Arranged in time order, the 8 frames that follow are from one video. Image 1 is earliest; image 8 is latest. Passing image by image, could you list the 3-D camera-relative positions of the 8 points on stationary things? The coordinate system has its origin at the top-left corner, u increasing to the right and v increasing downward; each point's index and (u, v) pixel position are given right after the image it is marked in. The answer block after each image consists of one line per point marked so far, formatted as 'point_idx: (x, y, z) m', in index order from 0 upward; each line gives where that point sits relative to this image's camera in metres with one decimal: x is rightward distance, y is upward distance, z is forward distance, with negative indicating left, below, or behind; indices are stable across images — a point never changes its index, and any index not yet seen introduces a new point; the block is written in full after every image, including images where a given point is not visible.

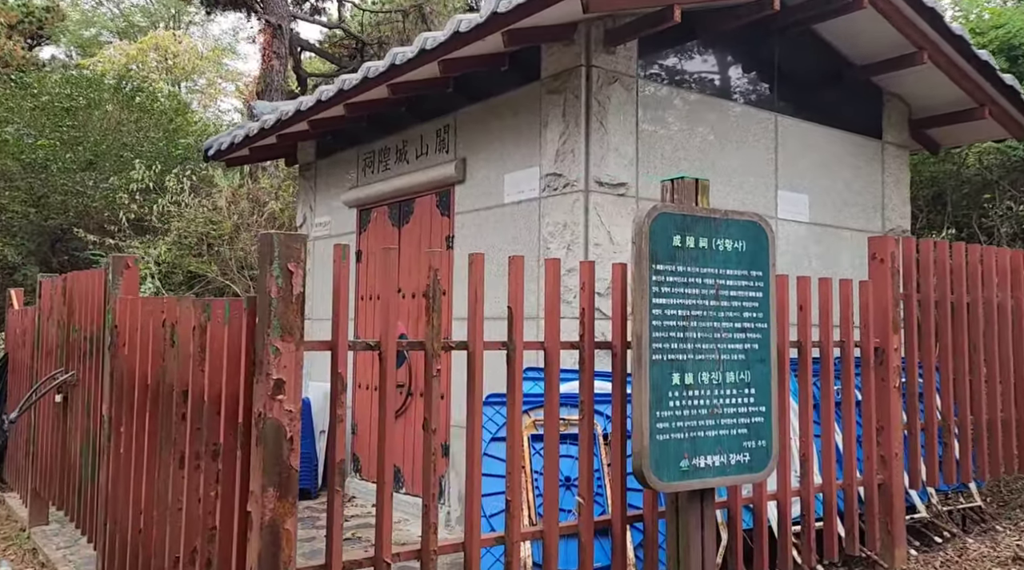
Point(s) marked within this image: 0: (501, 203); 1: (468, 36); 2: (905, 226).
0: (-0.1, +0.5, +5.5) m
1: (-0.2, +1.4, +4.8) m
2: (+3.0, +0.5, +6.8) m
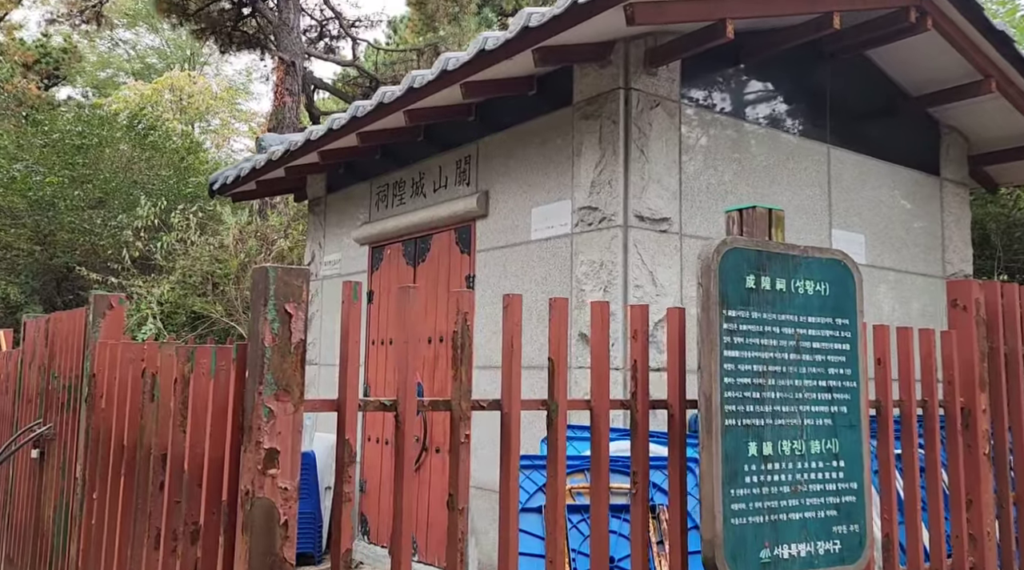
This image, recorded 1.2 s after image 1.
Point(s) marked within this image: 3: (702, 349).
0: (+0.1, +0.3, +5.0) m
1: (-0.1, +1.1, +4.3) m
2: (+3.2, +0.1, +6.2) m
3: (+0.6, -0.2, +2.7) m
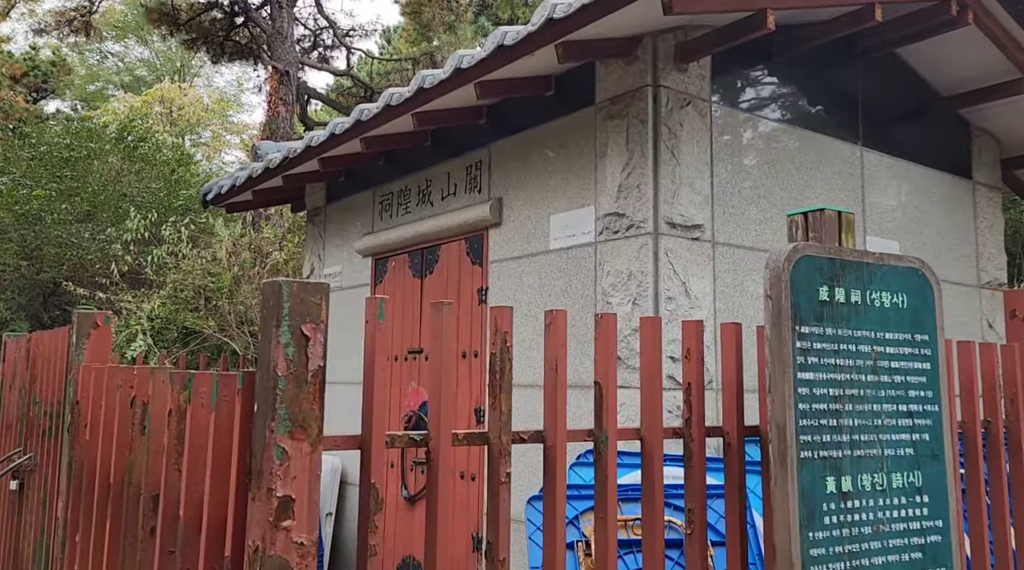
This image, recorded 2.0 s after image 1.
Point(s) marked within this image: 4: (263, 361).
0: (+0.2, +0.2, +4.6) m
1: (0.0, +1.1, +4.0) m
2: (+3.3, 0.0, +5.9) m
3: (+0.7, -0.2, +2.3) m
4: (-0.5, -0.2, +1.9) m
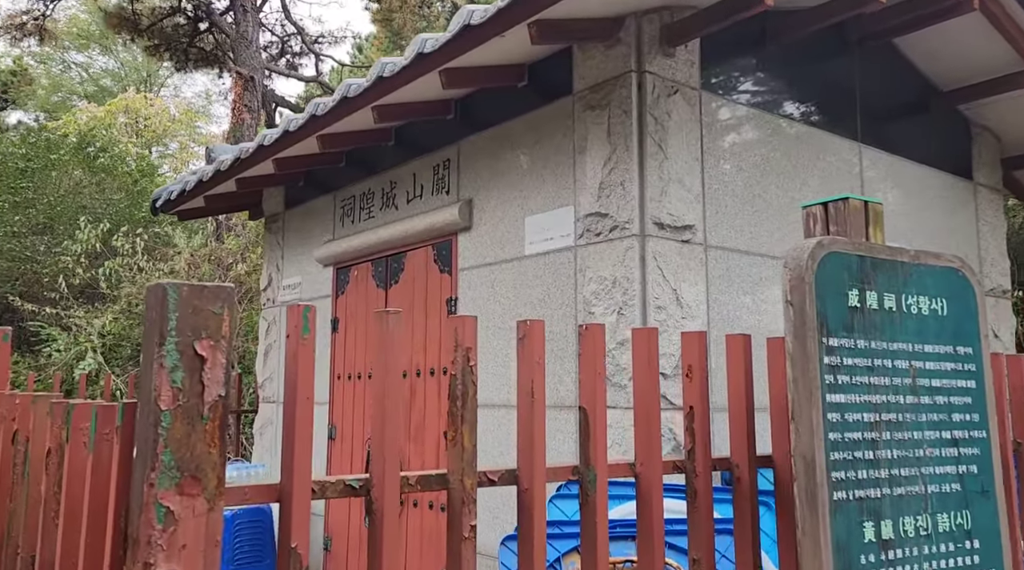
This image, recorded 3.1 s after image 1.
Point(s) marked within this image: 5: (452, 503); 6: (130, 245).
0: (0.0, +0.1, +4.2) m
1: (-0.1, +1.0, +3.6) m
2: (+3.1, 0.0, +5.6) m
3: (+0.6, -0.2, +1.9) m
4: (-0.6, -0.2, +1.4) m
5: (-0.1, -0.4, +1.8) m
6: (-4.6, +0.5, +10.5) m
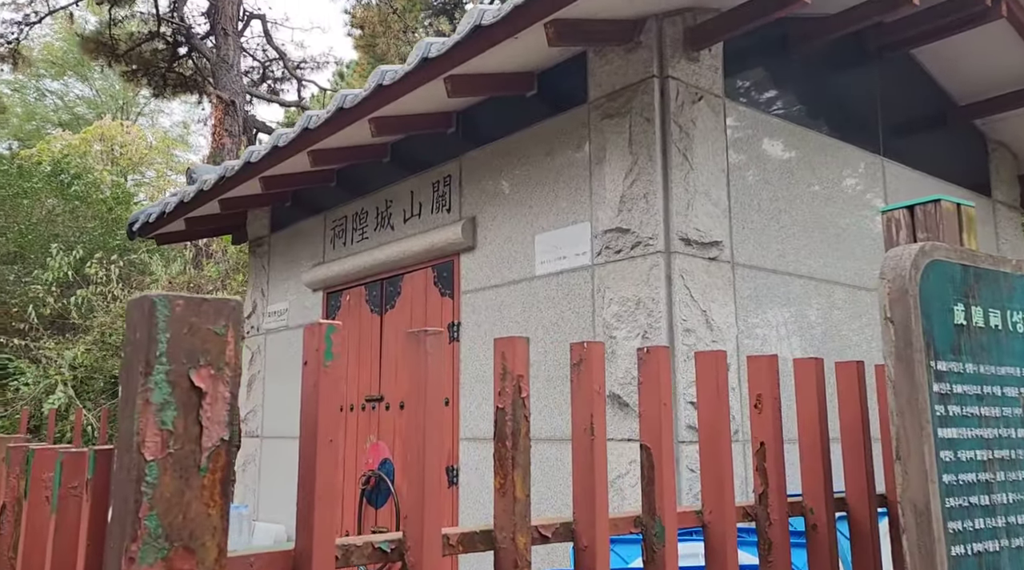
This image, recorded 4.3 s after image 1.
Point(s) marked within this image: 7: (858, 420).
0: (+0.1, 0.0, +3.9) m
1: (-0.1, +1.0, +3.3) m
2: (+3.1, -0.1, +5.3) m
3: (+0.7, -0.3, +1.6) m
4: (-0.5, -0.2, +1.1) m
5: (0.0, -0.5, +1.4) m
6: (-4.7, +0.1, +10.1) m
7: (+0.9, -0.3, +2.2) m
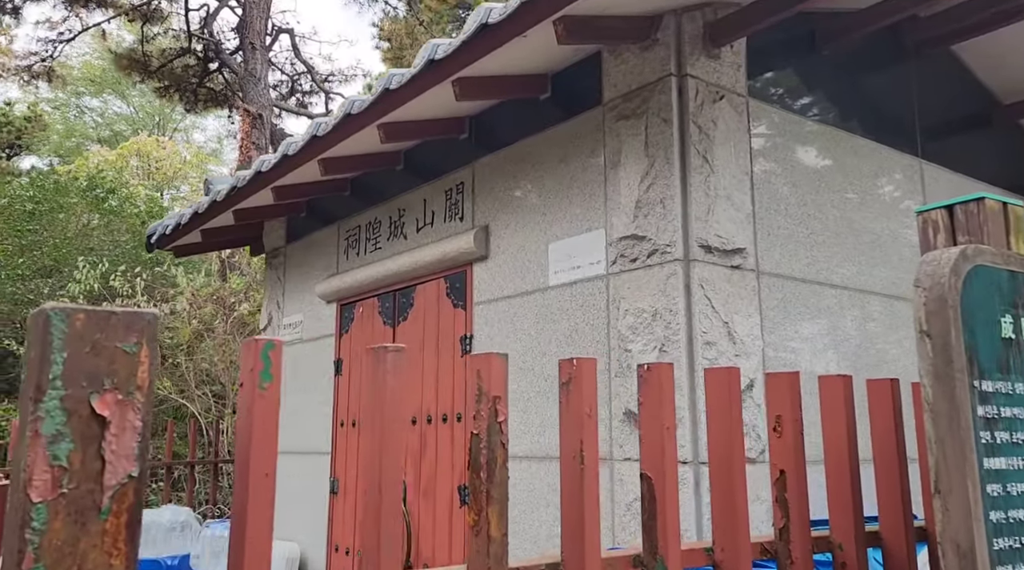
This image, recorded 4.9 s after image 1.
0: (+0.1, 0.0, +3.7) m
1: (0.0, +0.9, +3.2) m
2: (+3.2, -0.2, +5.0) m
3: (+0.7, -0.3, +1.4) m
4: (-0.5, -0.2, +1.0) m
5: (-0.1, -0.5, +1.3) m
6: (-4.4, 0.0, +10.1) m
7: (+0.9, -0.4, +2.0) m
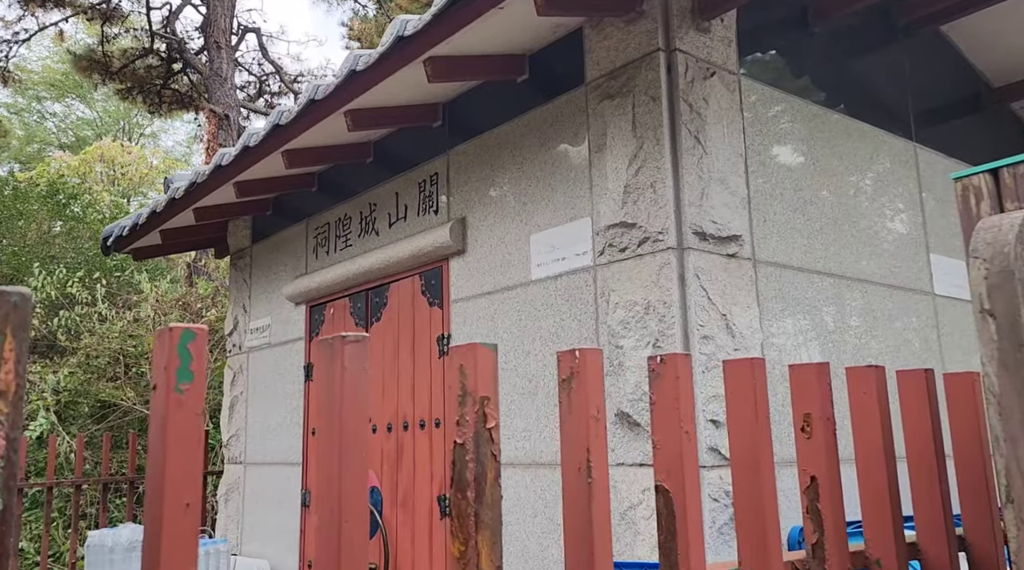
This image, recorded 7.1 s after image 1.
0: (+0.1, 0.0, +3.5) m
1: (-0.1, +0.9, +2.9) m
2: (+3.1, -0.1, +4.9) m
3: (+0.7, -0.2, +1.2) m
4: (-0.5, -0.2, +0.7) m
5: (-0.1, -0.4, +1.0) m
6: (-4.7, -0.1, +9.7) m
7: (+0.8, -0.3, +1.8) m
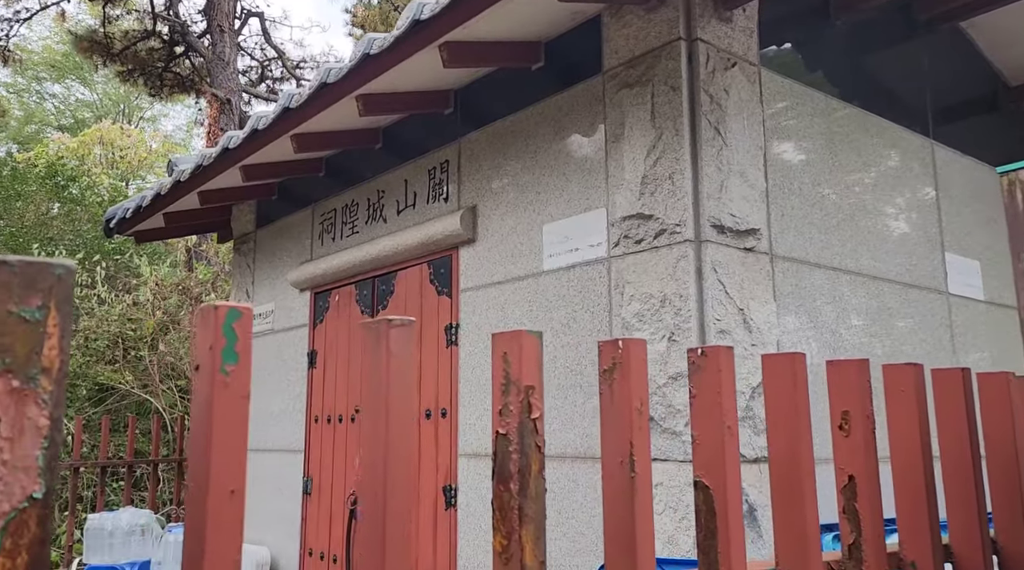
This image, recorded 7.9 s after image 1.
0: (+0.1, +0.1, +3.4) m
1: (0.0, +1.0, +2.9) m
2: (+3.2, -0.1, +4.8) m
3: (+0.7, -0.2, +1.1) m
4: (-0.5, -0.2, +0.7) m
5: (0.0, -0.4, +1.0) m
6: (-4.7, +0.1, +9.7) m
7: (+0.9, -0.3, +1.7) m
